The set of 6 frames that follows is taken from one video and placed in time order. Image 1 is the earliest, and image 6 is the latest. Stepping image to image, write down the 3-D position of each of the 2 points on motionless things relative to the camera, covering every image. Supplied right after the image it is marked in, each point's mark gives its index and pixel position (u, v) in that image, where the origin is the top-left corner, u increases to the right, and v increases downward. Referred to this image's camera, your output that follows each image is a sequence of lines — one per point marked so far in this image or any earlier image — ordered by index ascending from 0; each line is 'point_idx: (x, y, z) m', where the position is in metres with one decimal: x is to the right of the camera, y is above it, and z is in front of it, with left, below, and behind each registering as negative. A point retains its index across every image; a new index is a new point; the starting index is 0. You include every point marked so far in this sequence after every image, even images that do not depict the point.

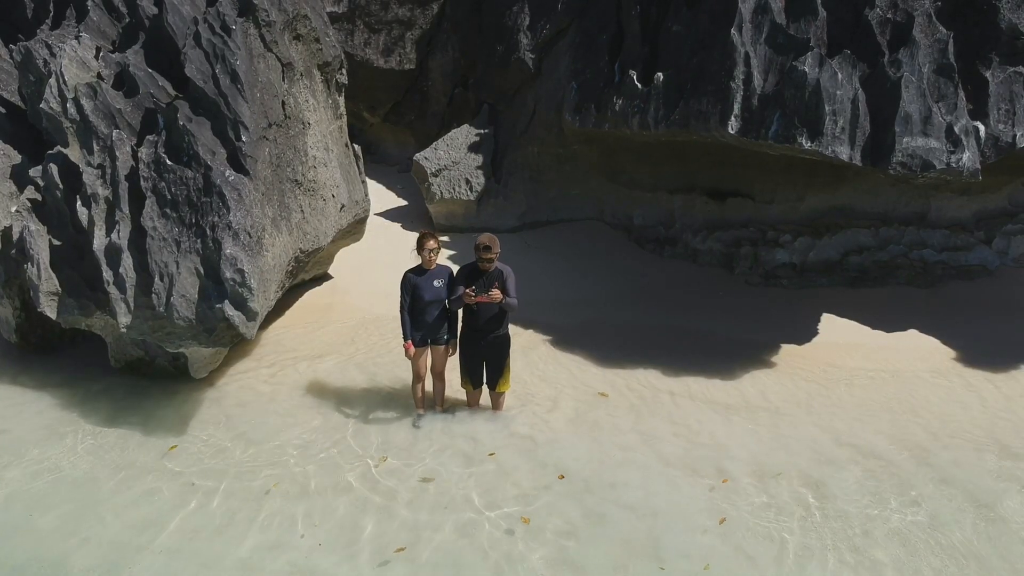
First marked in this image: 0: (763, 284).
0: (+1.4, 0.0, +6.1) m
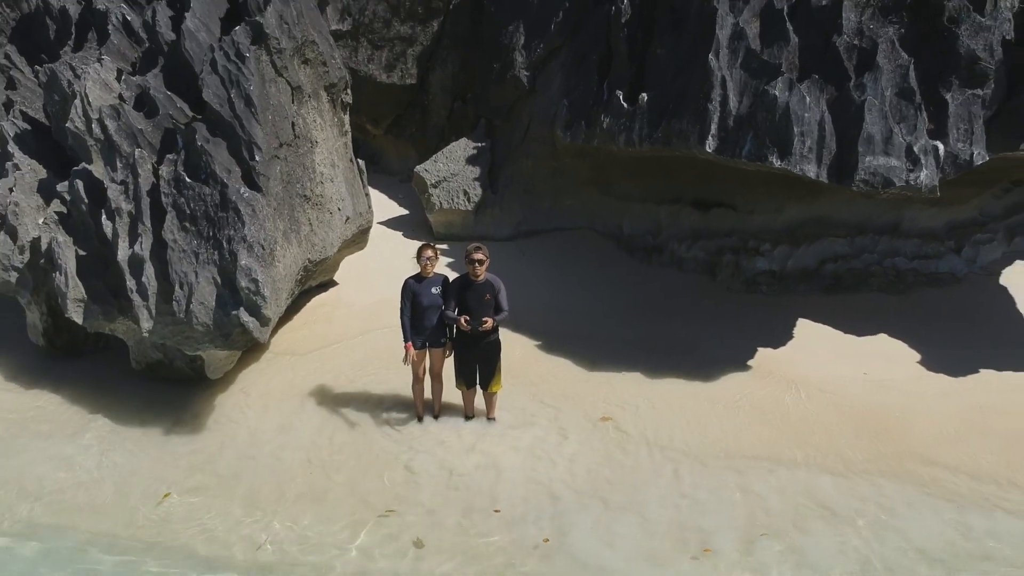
0: (+1.4, 0.0, +6.5) m
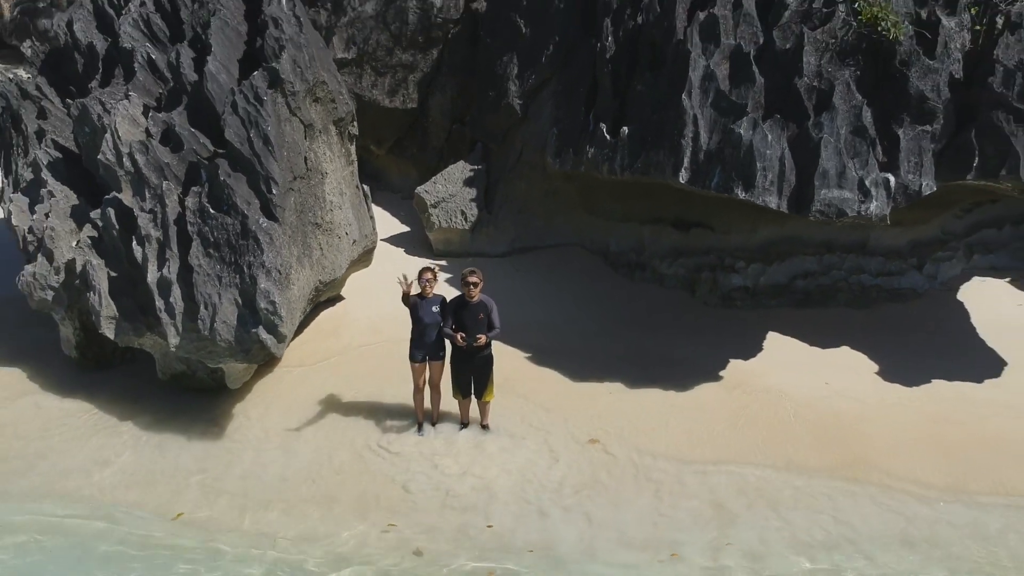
0: (+1.3, -0.1, +7.0) m
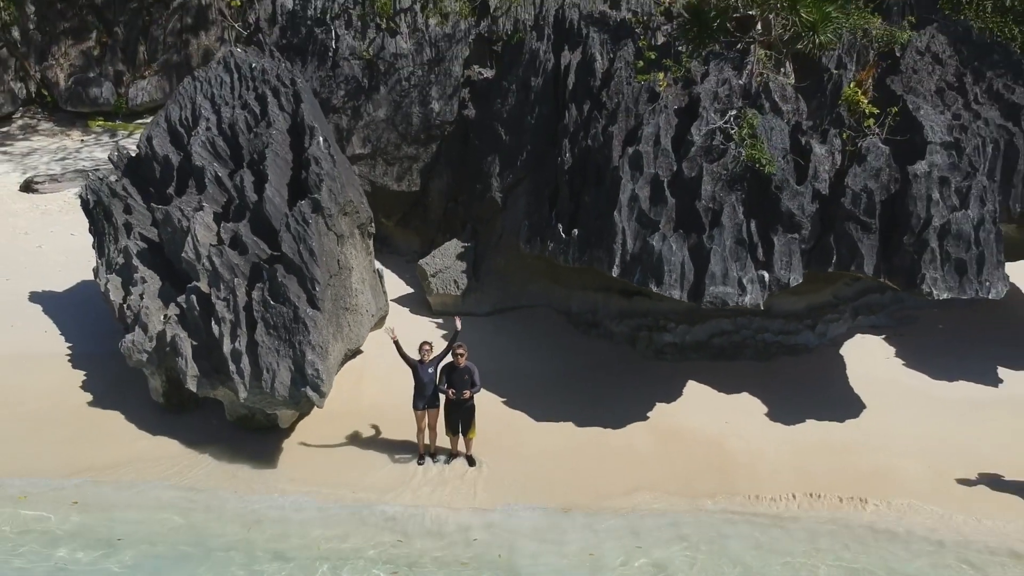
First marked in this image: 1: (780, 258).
0: (+1.2, -0.6, +9.0) m
1: (+1.9, +0.2, +7.7) m
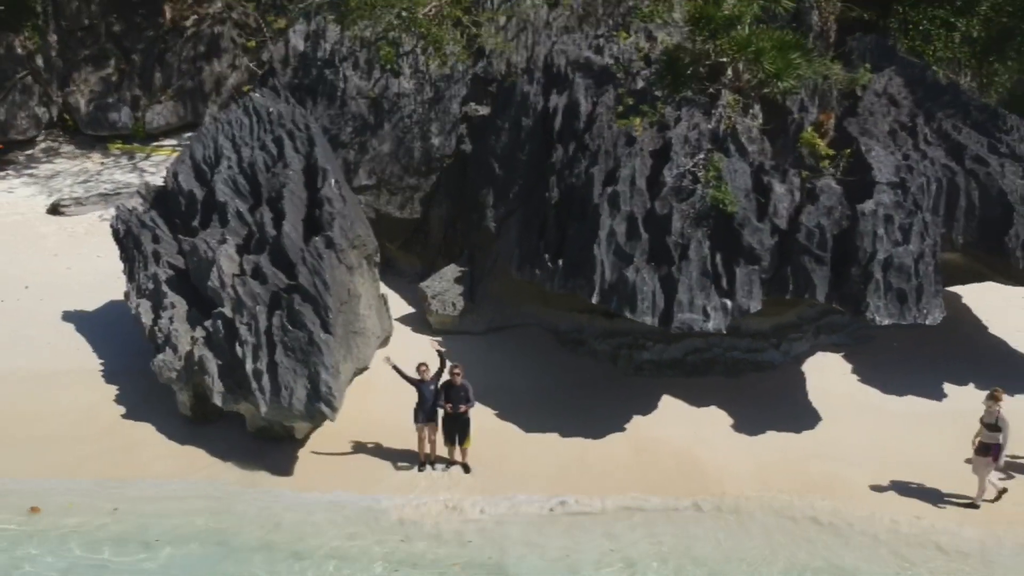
0: (+1.1, -0.8, +10.0) m
1: (+1.8, 0.0, +8.6) m
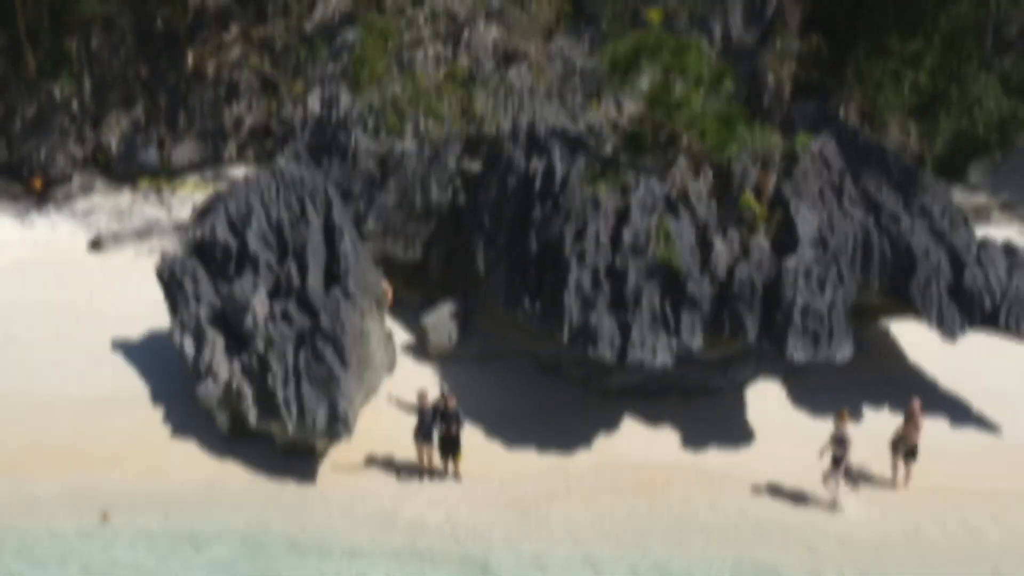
0: (+1.0, -1.2, +11.8) m
1: (+1.7, -0.4, +10.4) m
